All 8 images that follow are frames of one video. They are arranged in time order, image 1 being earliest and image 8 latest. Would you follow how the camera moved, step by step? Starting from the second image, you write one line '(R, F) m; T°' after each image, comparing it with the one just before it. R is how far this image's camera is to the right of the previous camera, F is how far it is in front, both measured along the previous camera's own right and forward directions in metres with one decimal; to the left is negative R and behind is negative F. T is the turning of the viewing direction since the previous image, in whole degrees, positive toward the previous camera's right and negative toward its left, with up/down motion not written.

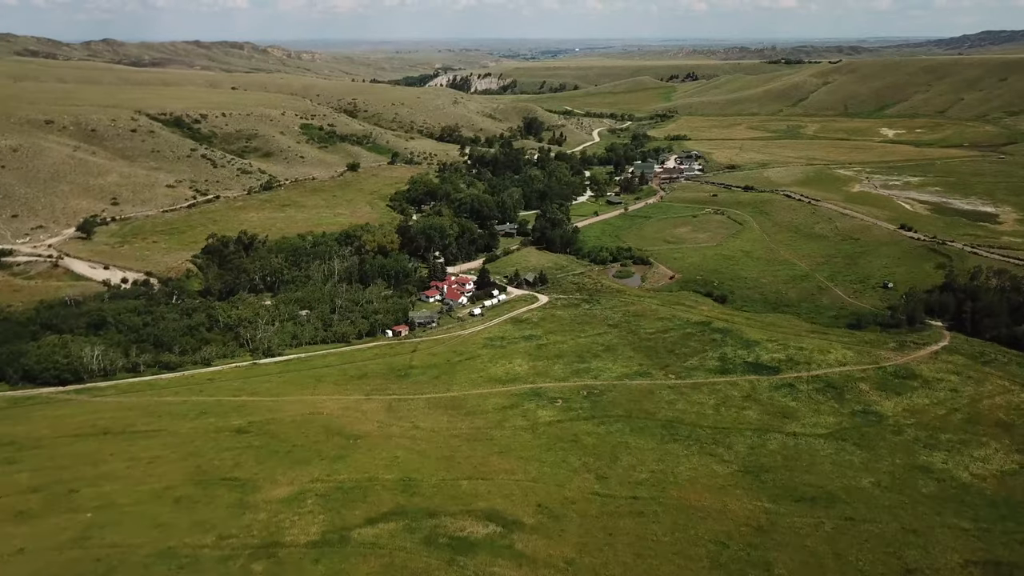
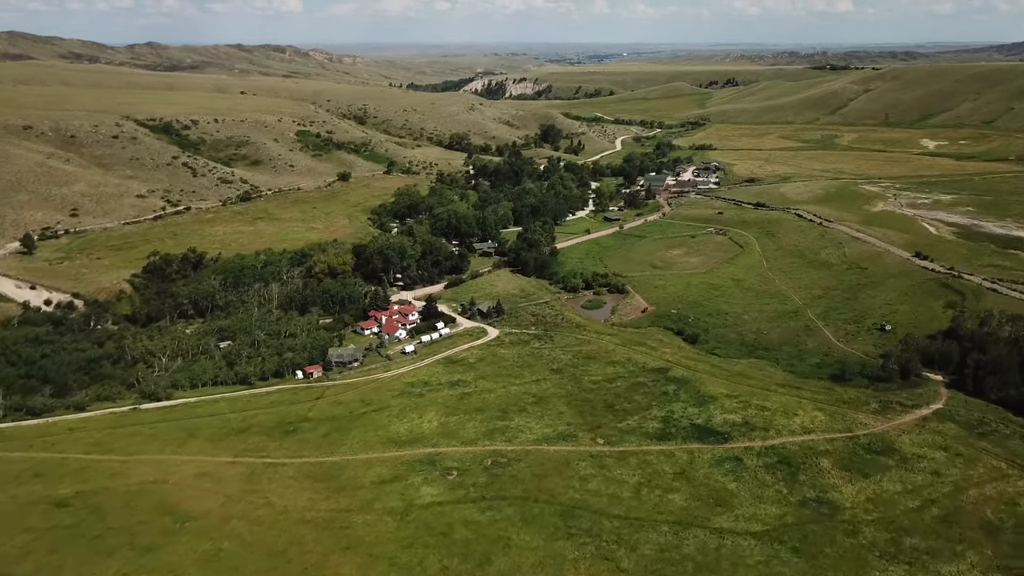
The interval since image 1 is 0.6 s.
(+7.2, +7.2) m; -3°
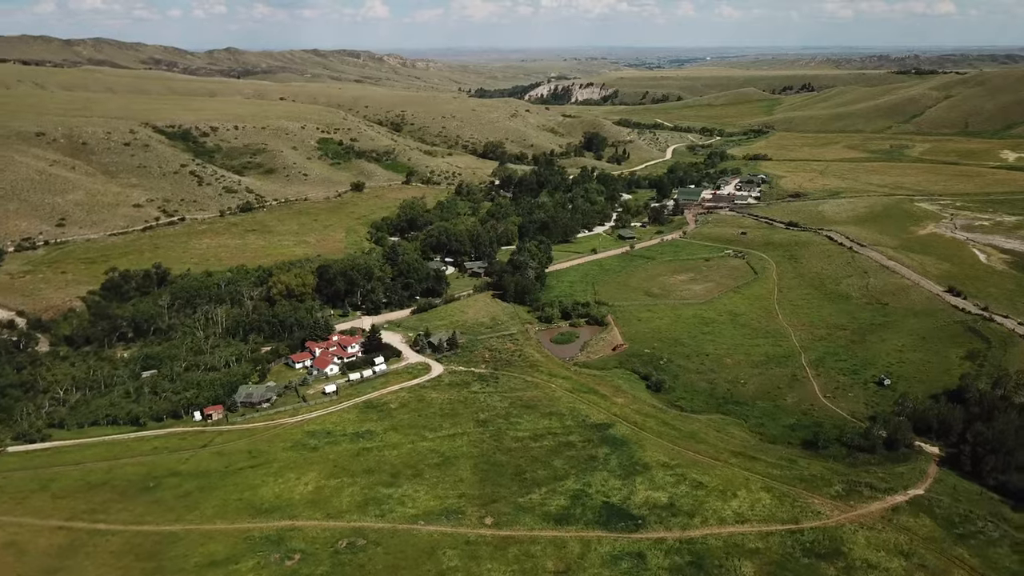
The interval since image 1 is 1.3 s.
(+8.6, +6.7) m; -5°
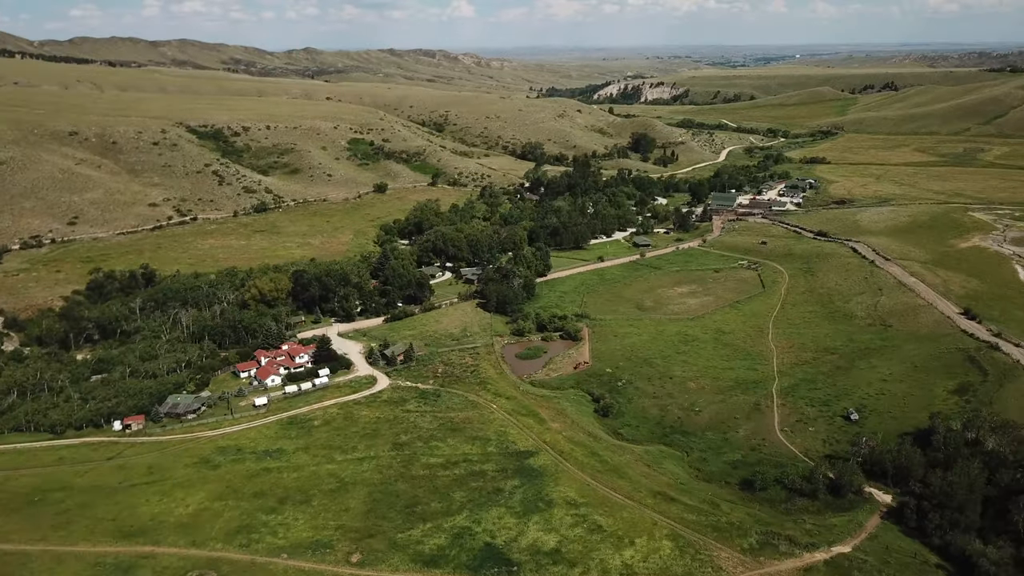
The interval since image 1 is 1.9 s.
(+8.1, +3.3) m; -6°
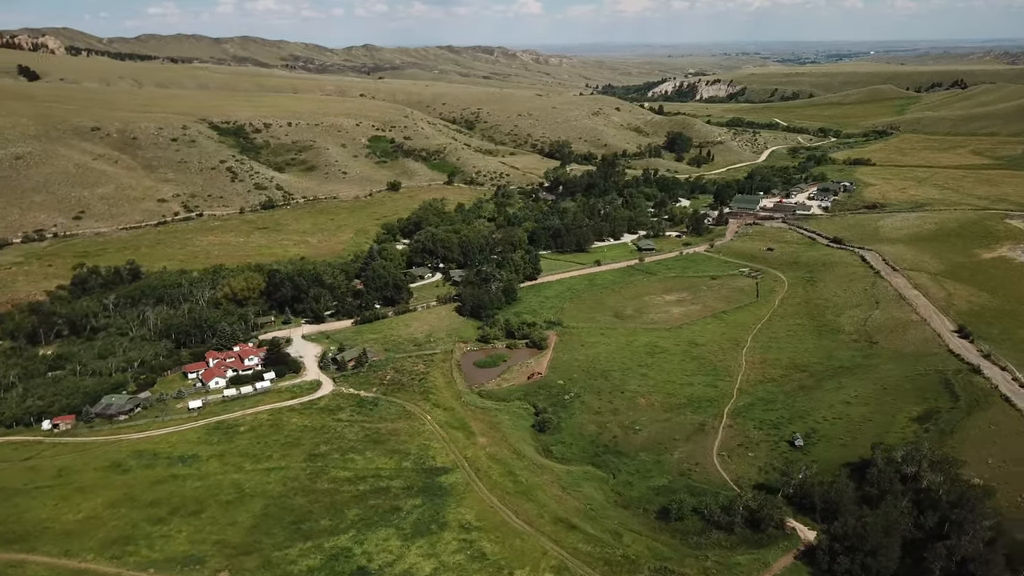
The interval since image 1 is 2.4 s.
(+7.0, +2.1) m; -4°
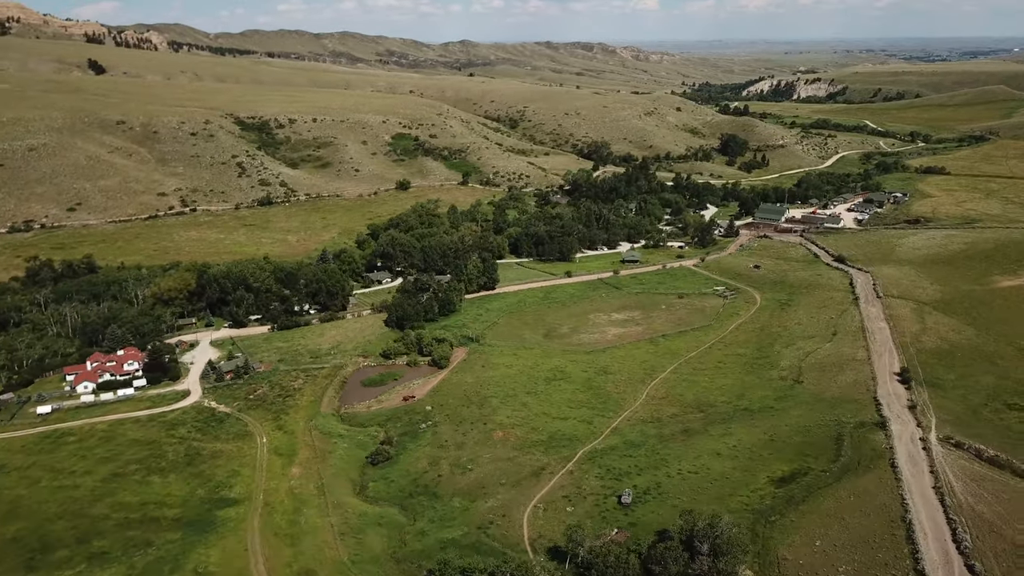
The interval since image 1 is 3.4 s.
(+13.7, +4.8) m; -7°
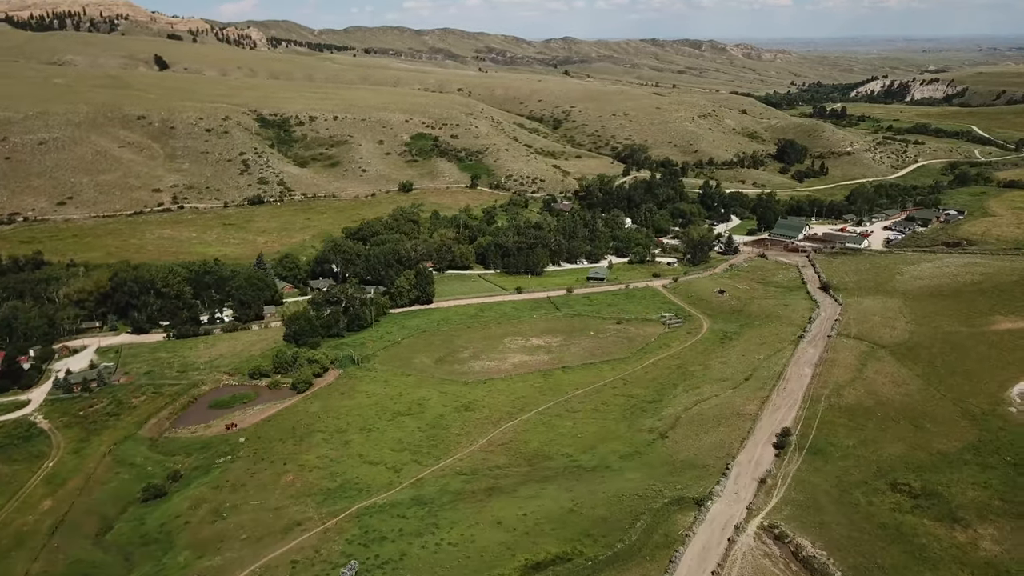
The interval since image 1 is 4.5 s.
(+15.0, +6.0) m; -8°
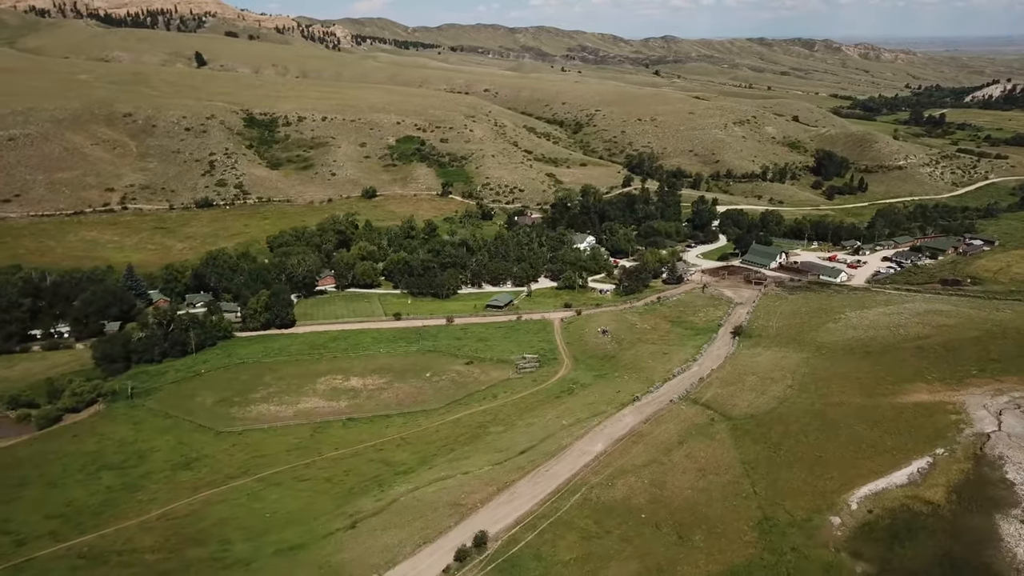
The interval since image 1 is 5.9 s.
(+19.0, +8.9) m; -8°
